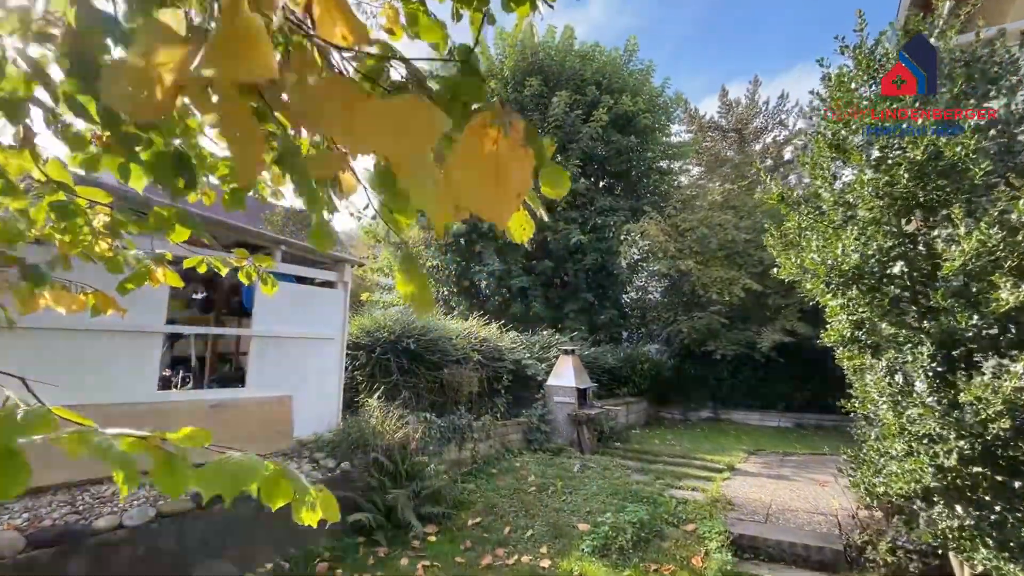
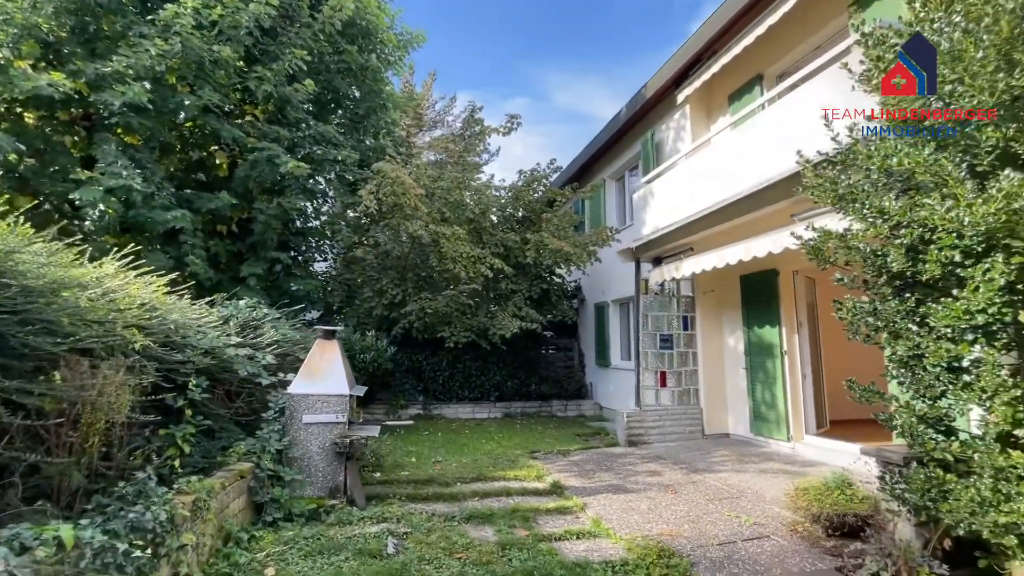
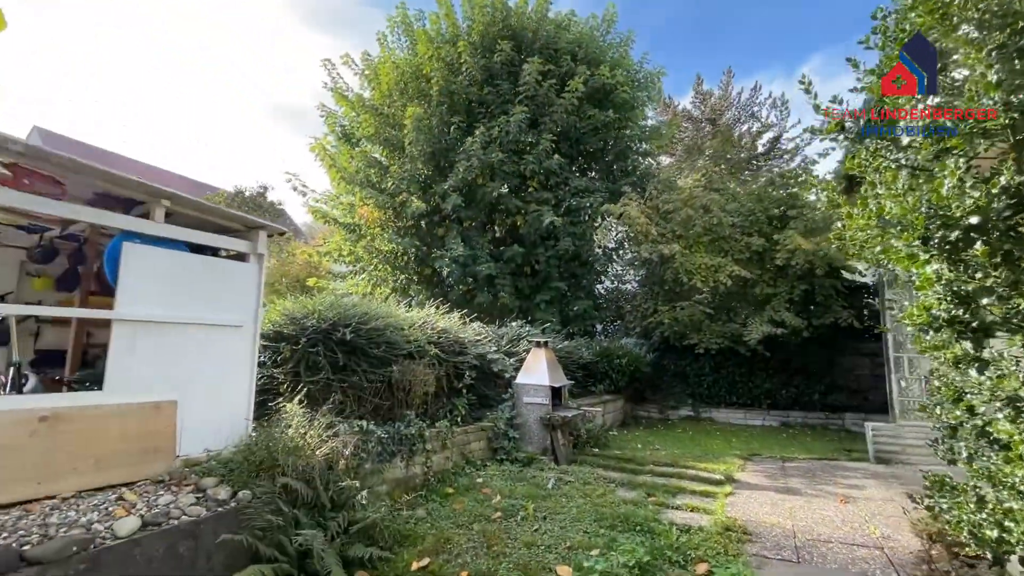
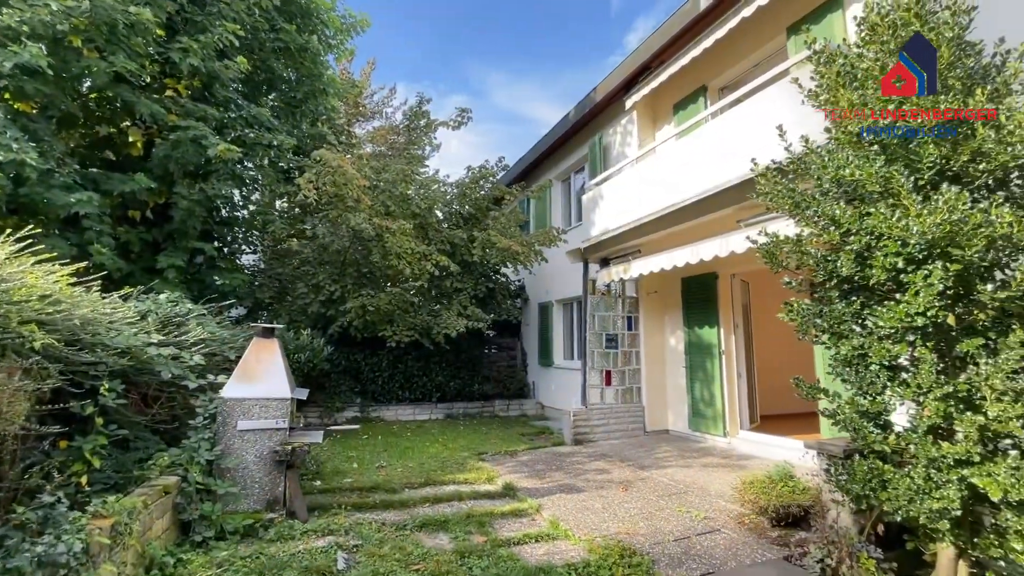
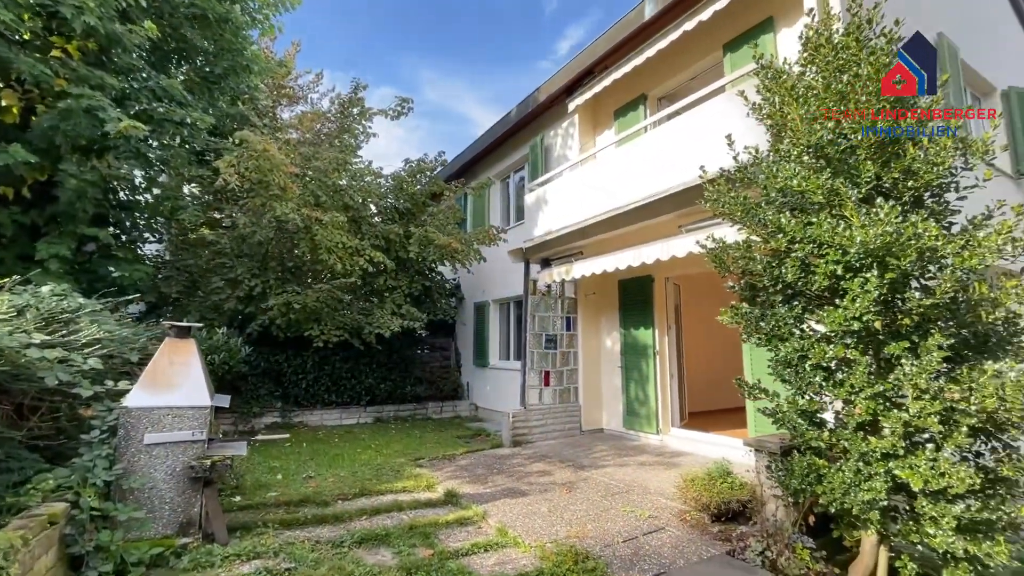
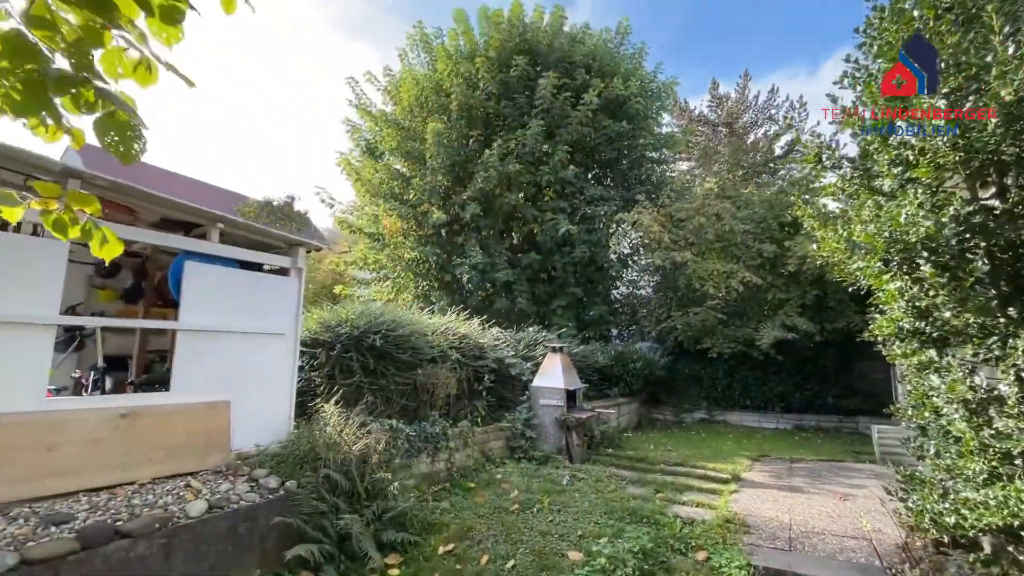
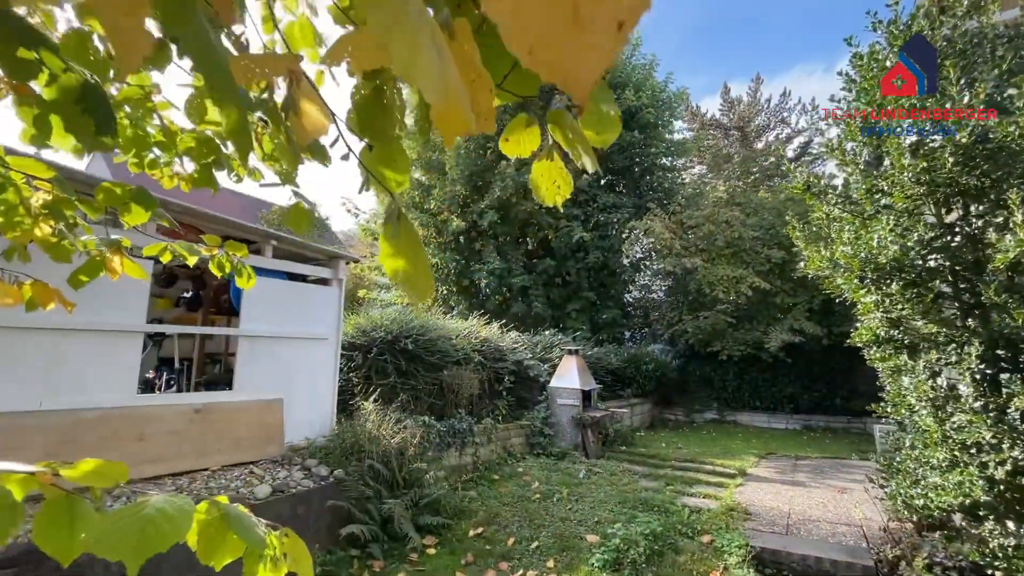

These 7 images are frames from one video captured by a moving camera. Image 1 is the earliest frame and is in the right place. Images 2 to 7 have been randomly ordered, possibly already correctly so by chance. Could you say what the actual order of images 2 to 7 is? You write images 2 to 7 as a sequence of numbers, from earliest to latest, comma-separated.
7, 6, 3, 2, 4, 5
